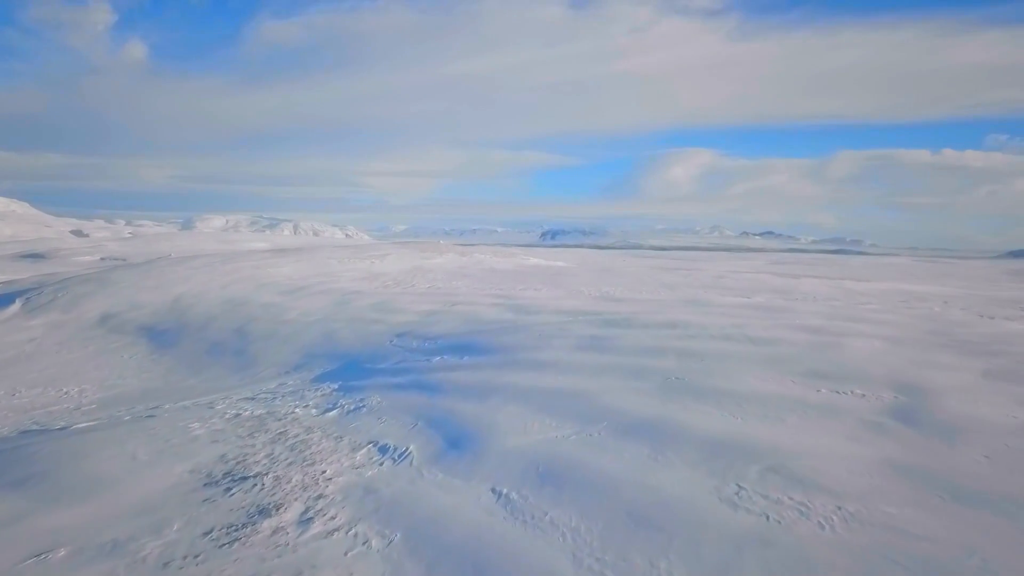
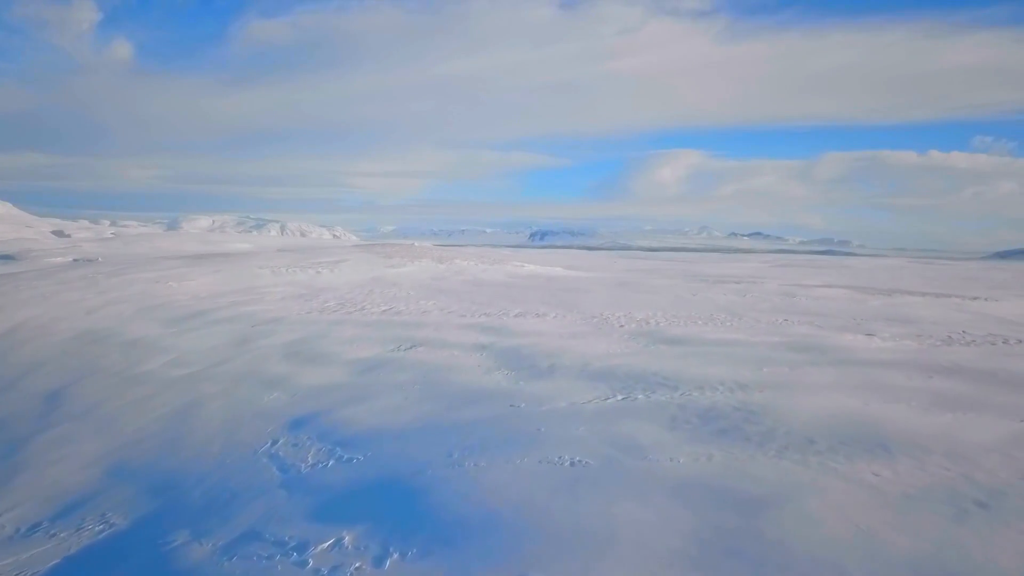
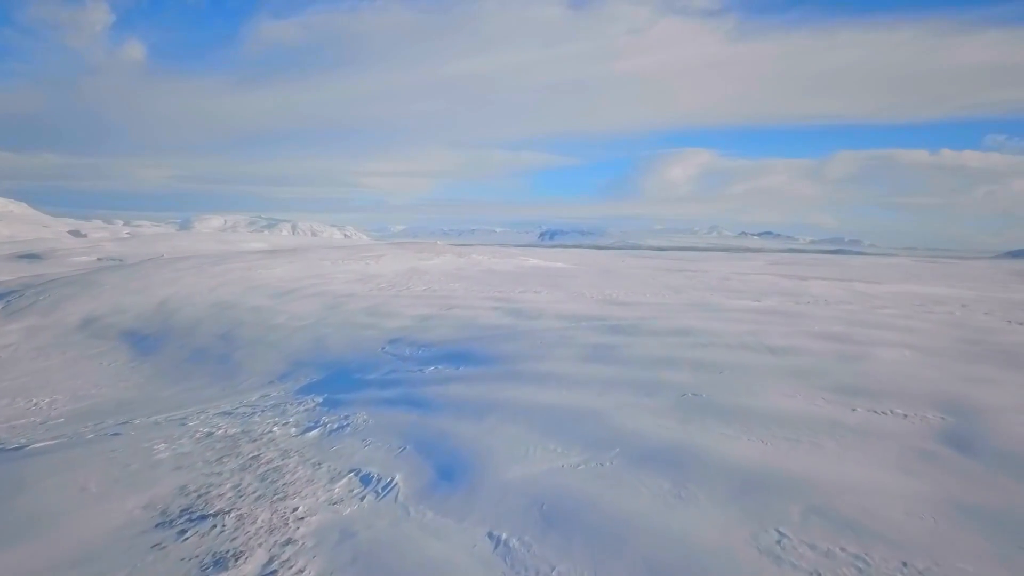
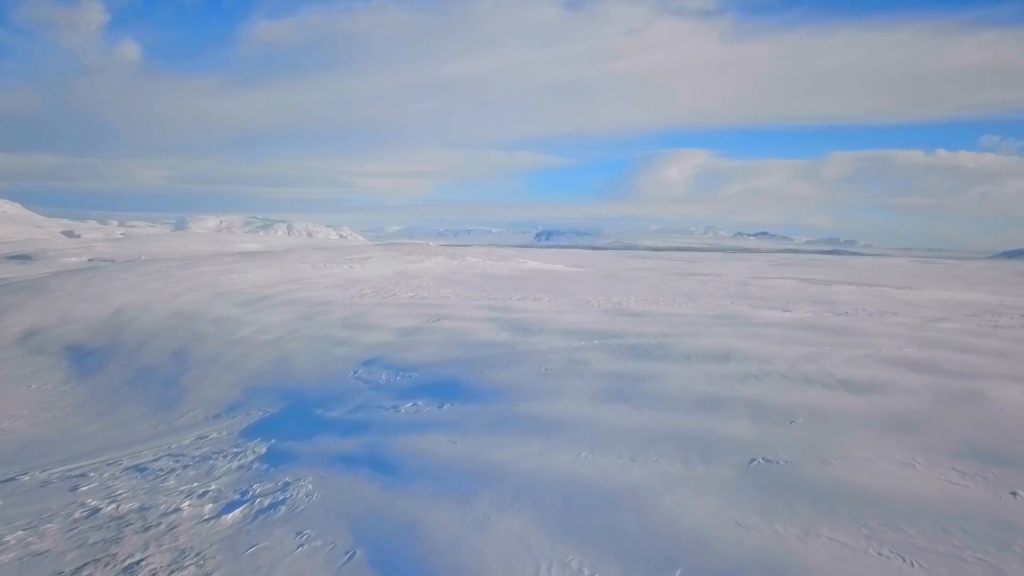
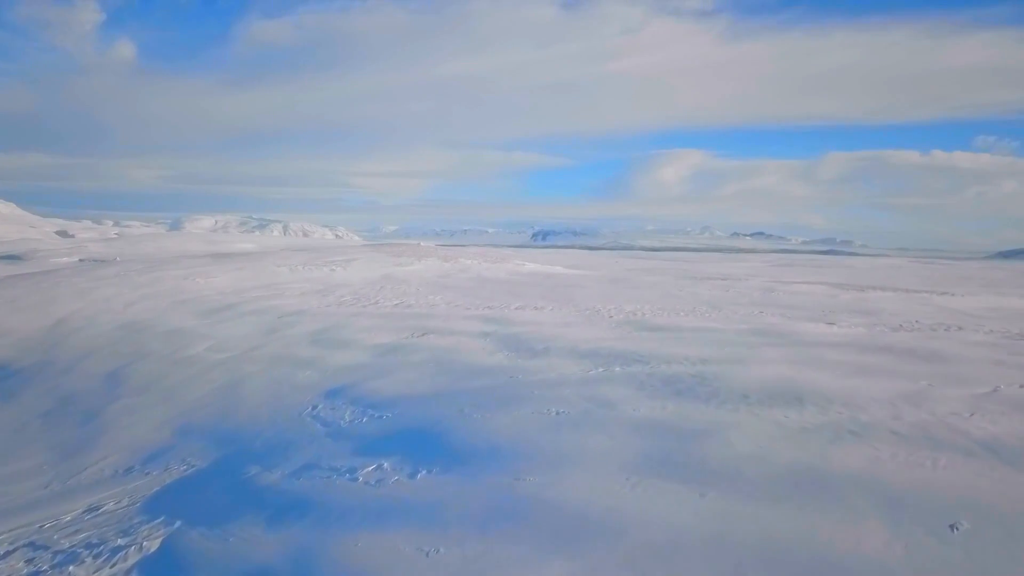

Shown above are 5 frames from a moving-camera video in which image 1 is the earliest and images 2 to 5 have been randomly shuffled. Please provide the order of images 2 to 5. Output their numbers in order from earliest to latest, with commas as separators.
3, 4, 5, 2
